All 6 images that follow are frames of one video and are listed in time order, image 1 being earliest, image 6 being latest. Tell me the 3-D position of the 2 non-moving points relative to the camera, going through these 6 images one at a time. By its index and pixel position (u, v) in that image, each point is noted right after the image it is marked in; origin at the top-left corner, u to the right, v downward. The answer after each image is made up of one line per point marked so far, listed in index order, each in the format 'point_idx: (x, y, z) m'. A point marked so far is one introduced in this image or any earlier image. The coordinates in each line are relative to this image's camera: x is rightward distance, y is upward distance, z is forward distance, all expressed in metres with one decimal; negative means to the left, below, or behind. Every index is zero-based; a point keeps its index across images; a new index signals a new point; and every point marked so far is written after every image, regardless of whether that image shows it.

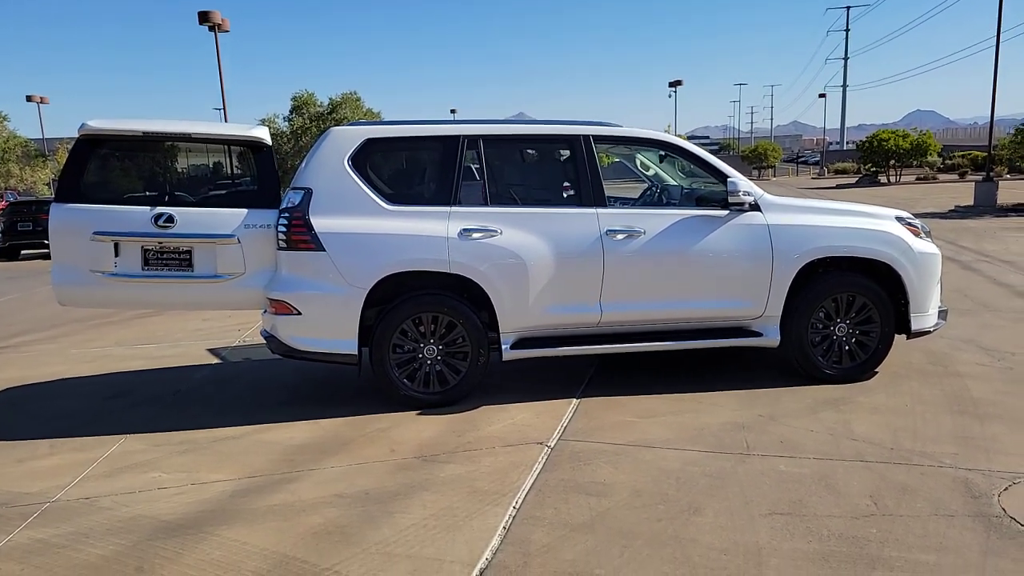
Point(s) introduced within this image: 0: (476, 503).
0: (-0.2, -1.1, +3.8) m
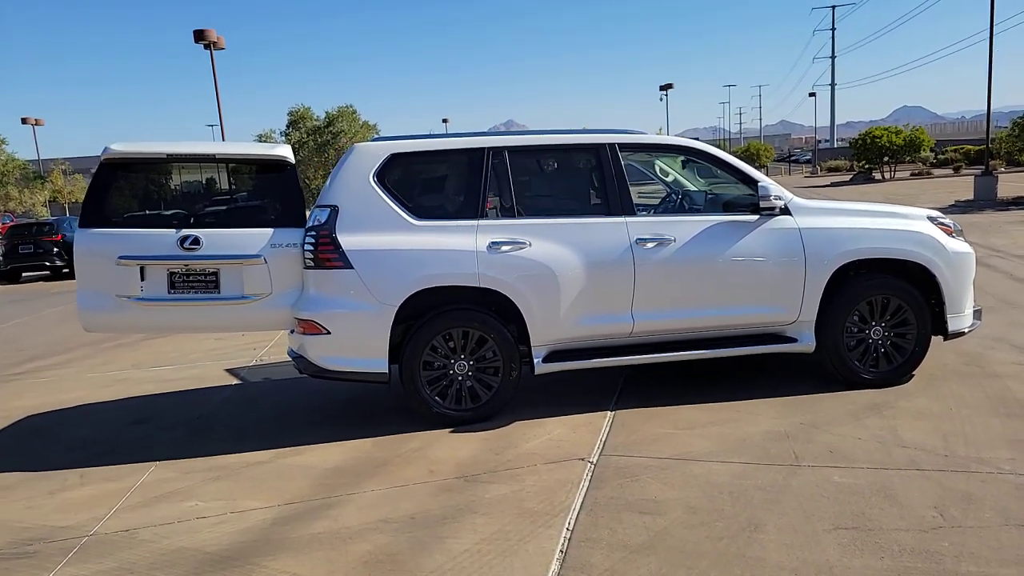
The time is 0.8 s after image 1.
0: (+0.1, -1.1, +3.6) m
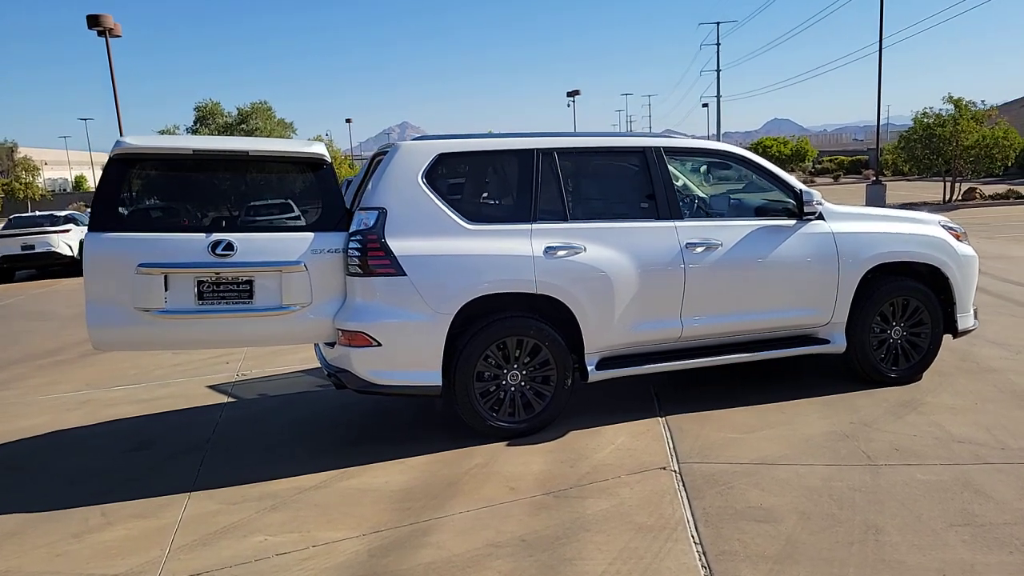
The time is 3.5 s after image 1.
0: (+0.6, -1.2, +3.5) m
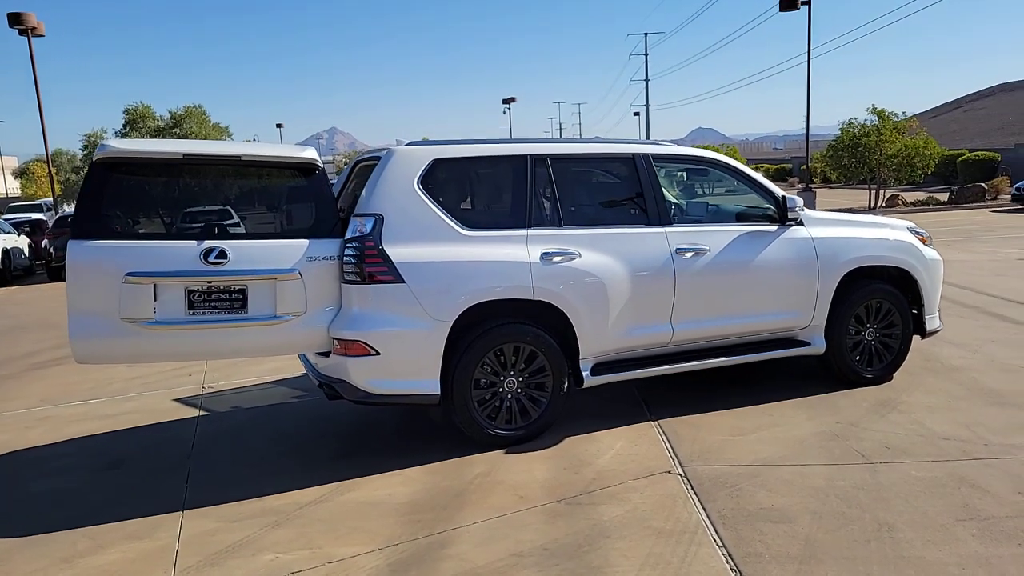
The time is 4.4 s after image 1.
0: (+0.8, -1.2, +3.5) m
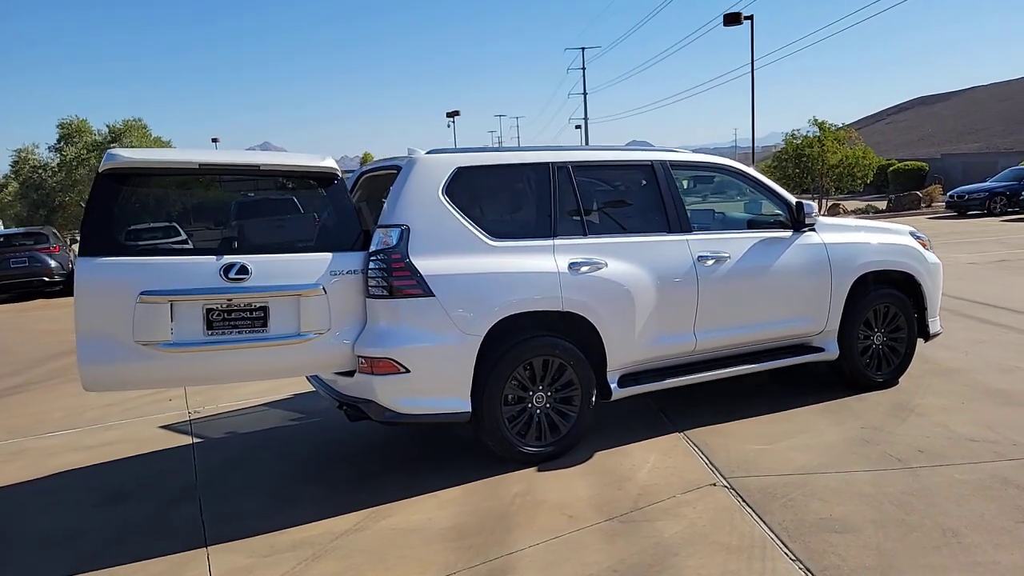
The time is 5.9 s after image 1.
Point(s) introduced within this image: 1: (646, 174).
0: (+1.1, -1.2, +3.4) m
1: (+0.9, +0.8, +5.3) m
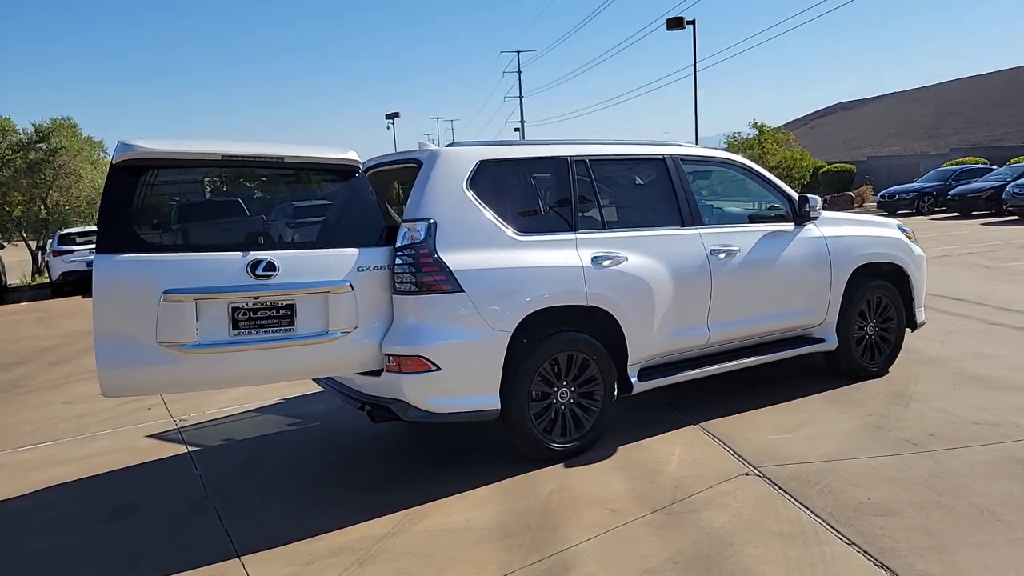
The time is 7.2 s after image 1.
0: (+1.3, -1.2, +3.4) m
1: (+1.0, +0.8, +5.3) m
